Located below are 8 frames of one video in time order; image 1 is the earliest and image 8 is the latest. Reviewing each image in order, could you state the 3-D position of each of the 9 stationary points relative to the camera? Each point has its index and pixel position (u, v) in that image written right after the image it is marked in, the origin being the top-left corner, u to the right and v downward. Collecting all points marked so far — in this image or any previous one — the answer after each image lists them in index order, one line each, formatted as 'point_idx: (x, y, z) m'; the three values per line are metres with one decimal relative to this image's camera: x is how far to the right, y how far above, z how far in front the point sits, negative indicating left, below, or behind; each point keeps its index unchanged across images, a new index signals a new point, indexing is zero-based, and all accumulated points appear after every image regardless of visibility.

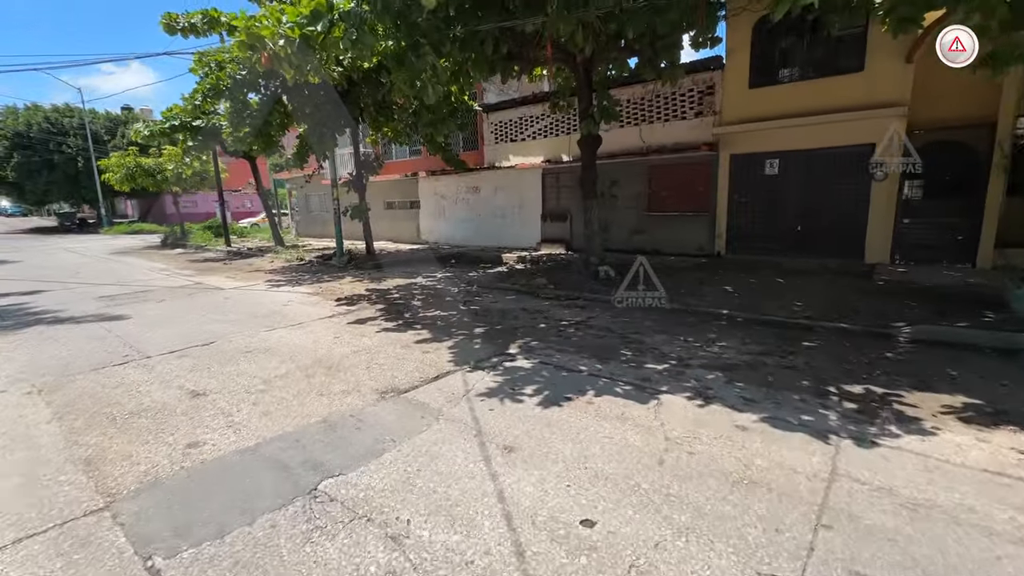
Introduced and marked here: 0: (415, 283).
0: (-2.2, +0.1, +10.6) m
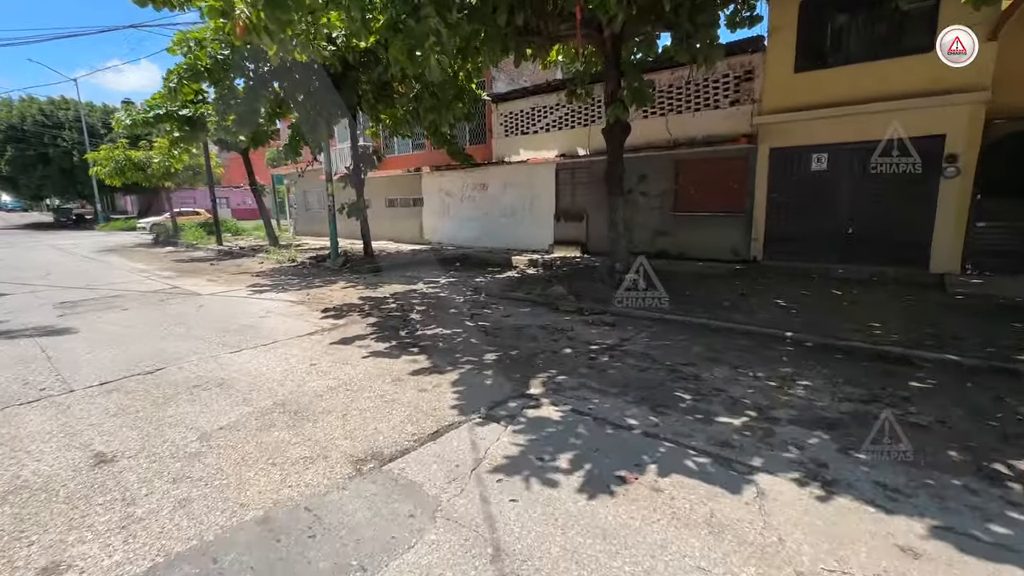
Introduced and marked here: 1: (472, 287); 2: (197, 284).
0: (-1.9, 0.0, +9.4) m
1: (-0.8, 0.0, +9.4) m
2: (-7.1, +0.1, +10.6) m
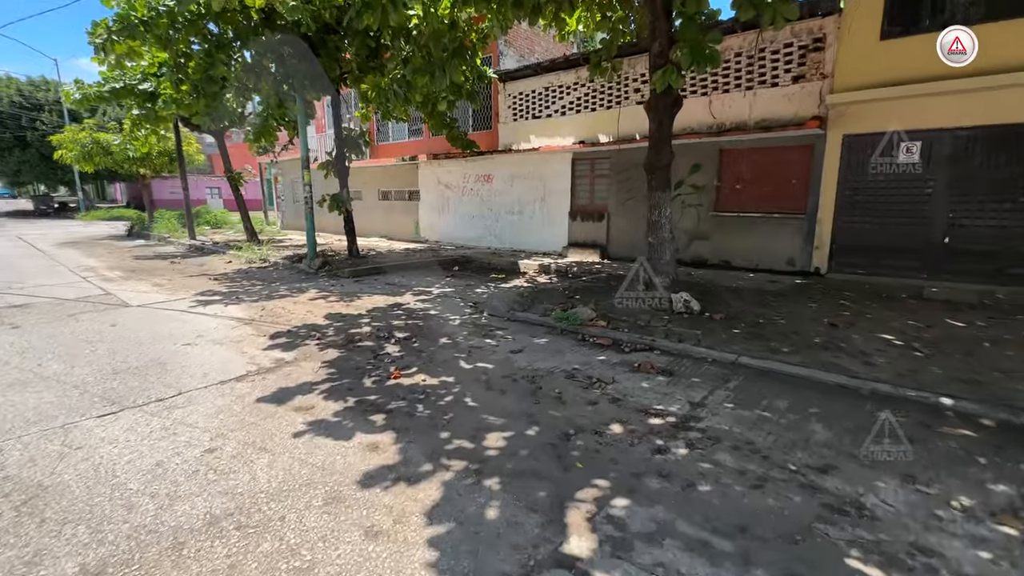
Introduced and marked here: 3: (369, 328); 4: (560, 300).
0: (-1.8, -0.3, +7.5) m
1: (-0.6, -0.2, +7.5) m
2: (-6.9, 0.0, +8.7) m
3: (-1.8, -0.5, +6.1) m
4: (+0.7, -0.2, +7.0) m
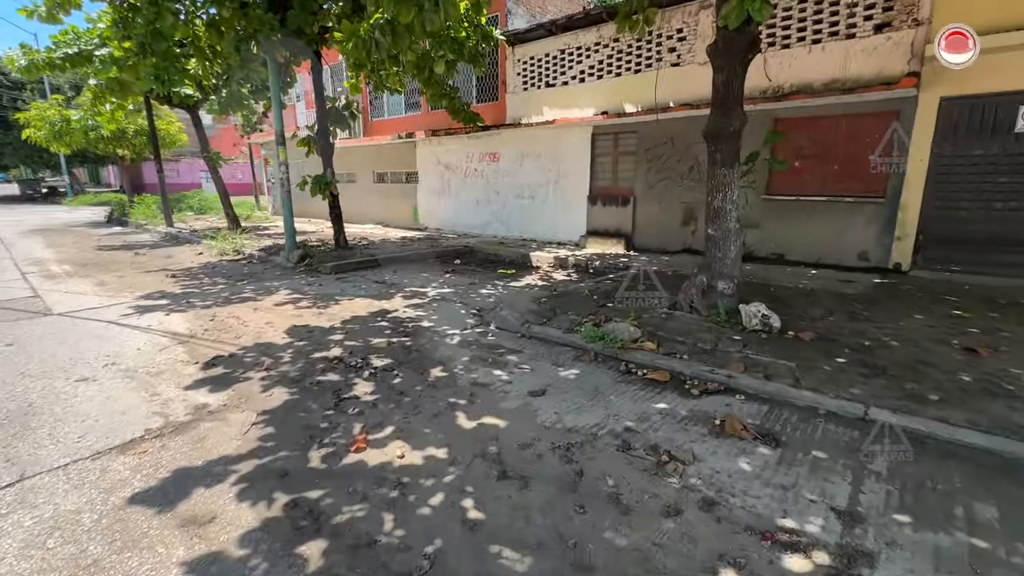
0: (-1.6, -0.3, +6.0) m
1: (-0.5, -0.3, +6.0) m
2: (-6.7, 0.0, +7.3) m
3: (-1.7, -0.6, +4.6) m
4: (+0.9, -0.2, +5.4) m
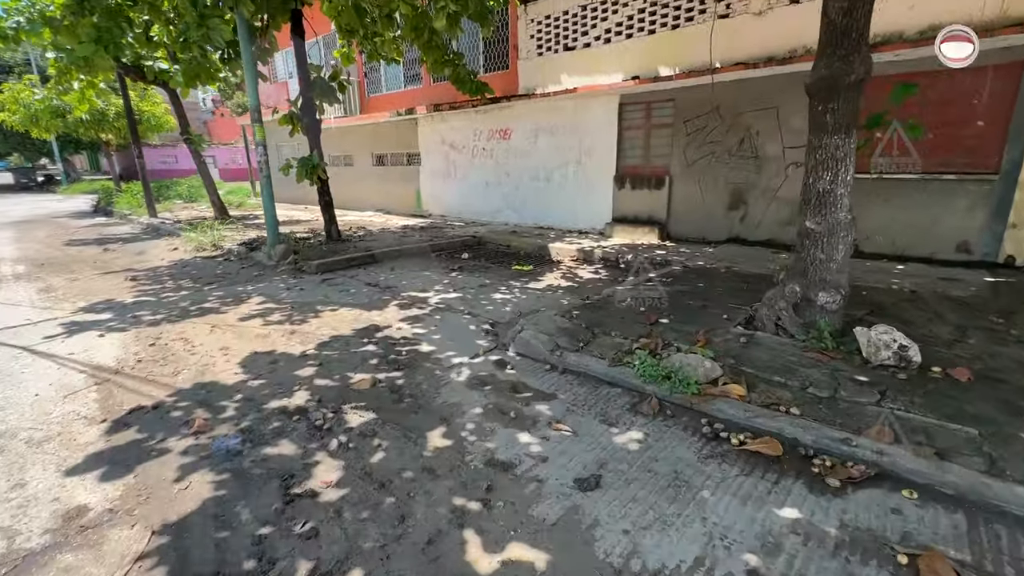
0: (-1.4, -0.4, +4.8) m
1: (-0.2, -0.4, +4.8) m
2: (-6.5, -0.1, +6.1) m
3: (-1.5, -0.8, +3.4) m
4: (+1.1, -0.3, +4.1) m
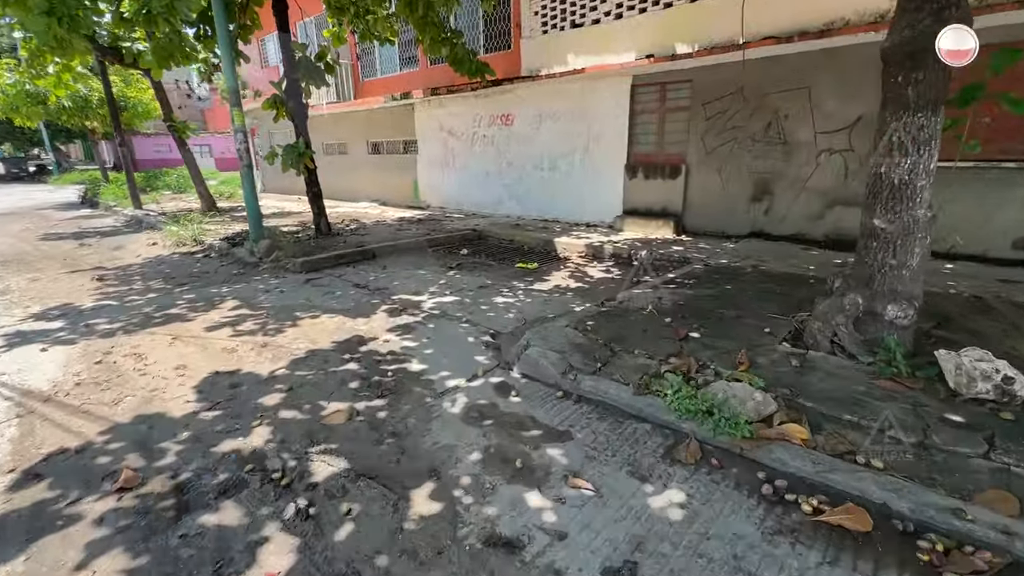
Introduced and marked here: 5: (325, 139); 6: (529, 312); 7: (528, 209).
0: (-1.3, -0.5, +4.2) m
1: (-0.2, -0.4, +4.2) m
2: (-6.4, -0.2, +5.5) m
3: (-1.5, -0.9, +2.8) m
4: (+1.1, -0.4, +3.5) m
5: (-5.9, +4.7, +15.0) m
6: (+0.2, -0.2, +4.9) m
7: (+0.4, +1.7, +10.1) m
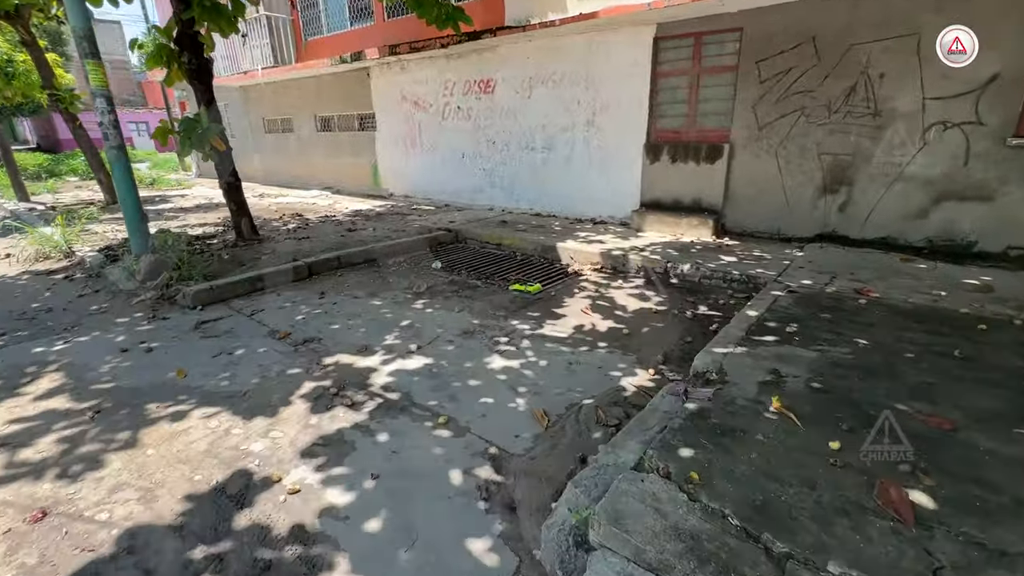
0: (-1.2, -0.9, +2.2) m
1: (-0.1, -0.9, +2.2) m
2: (-6.4, -0.7, +3.2) m
3: (-1.3, -1.4, +0.8) m
4: (+1.3, -0.8, +1.7) m
5: (-6.5, +4.6, +12.5) m
6: (+0.2, -0.6, +2.9) m
7: (+0.1, +1.5, +8.1) m
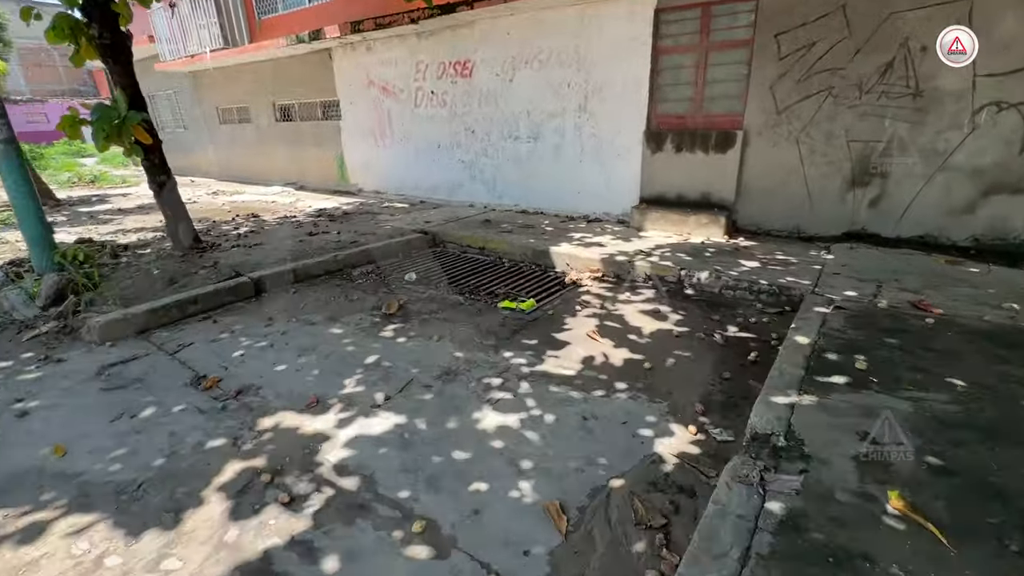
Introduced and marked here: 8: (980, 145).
0: (-1.2, -1.2, +1.4) m
1: (-0.1, -1.1, +1.4) m
2: (-6.4, -1.0, +2.2) m
3: (-1.1, -1.6, 0.0) m
4: (+1.3, -1.0, +0.9) m
5: (-7.0, +4.4, +11.3) m
6: (+0.2, -0.8, +2.2) m
7: (-0.2, +1.4, +7.3) m
8: (+4.1, +1.2, +4.1) m
